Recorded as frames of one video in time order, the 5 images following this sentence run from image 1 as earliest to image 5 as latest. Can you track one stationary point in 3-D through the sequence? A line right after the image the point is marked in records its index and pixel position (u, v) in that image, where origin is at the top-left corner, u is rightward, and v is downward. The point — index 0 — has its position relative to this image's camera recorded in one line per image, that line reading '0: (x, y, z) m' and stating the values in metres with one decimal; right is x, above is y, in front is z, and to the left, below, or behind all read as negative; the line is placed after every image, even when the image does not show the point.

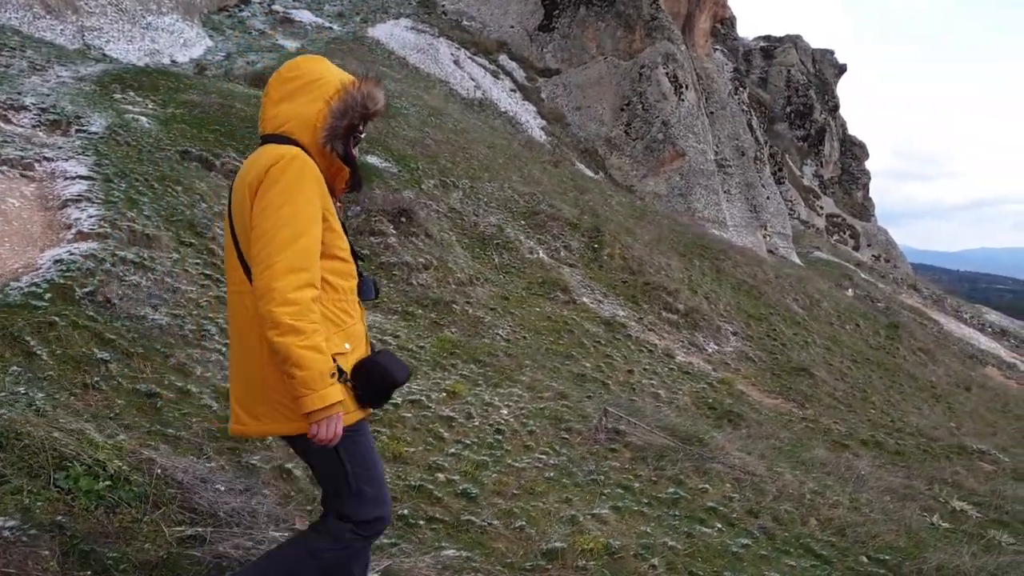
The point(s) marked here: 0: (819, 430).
0: (+3.8, -1.8, +8.9) m
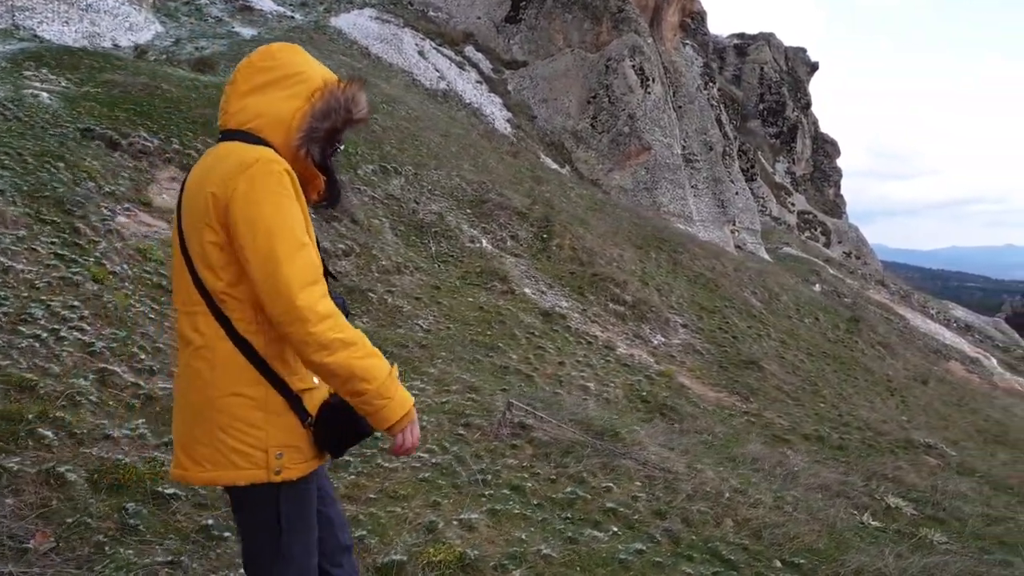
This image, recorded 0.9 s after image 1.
0: (+2.9, -1.6, +8.5) m
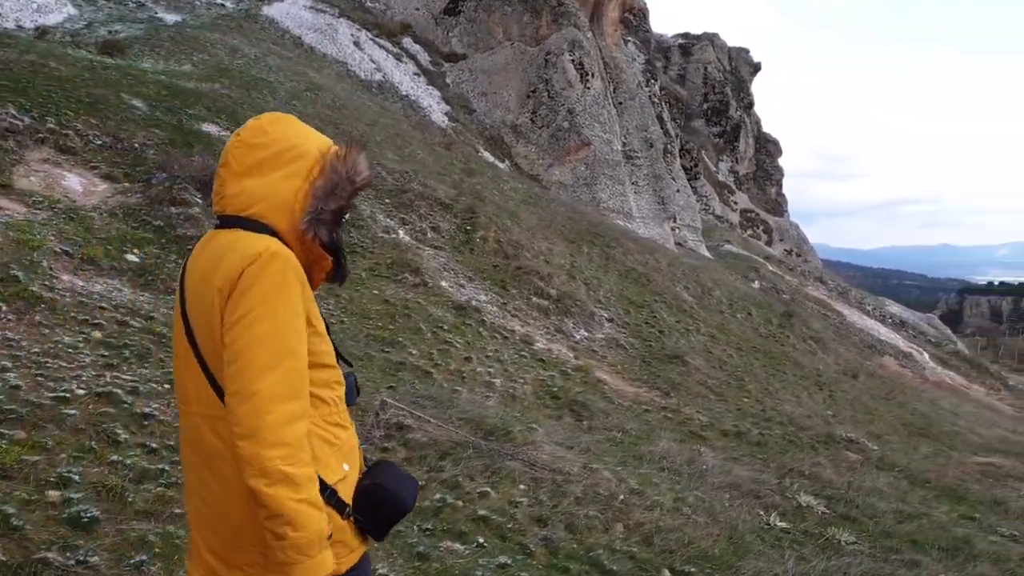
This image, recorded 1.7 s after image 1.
0: (+1.9, -1.5, +8.2) m
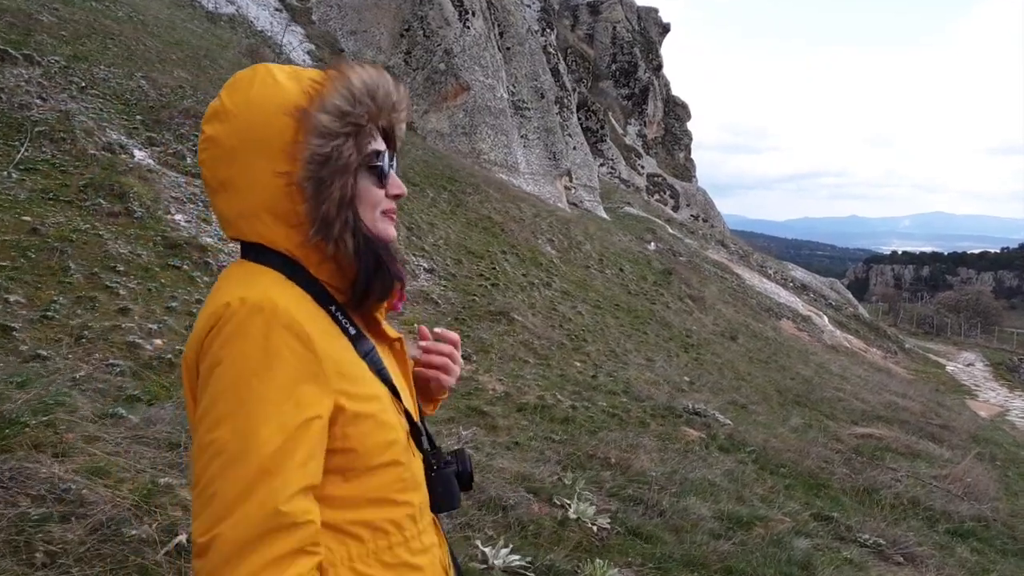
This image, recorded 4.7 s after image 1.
0: (-0.4, -0.9, +6.1) m
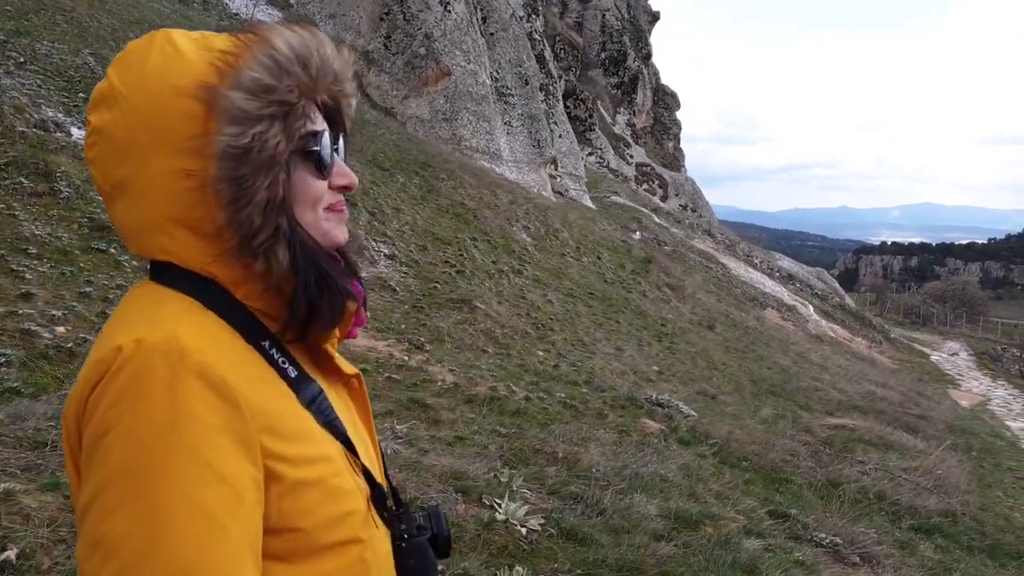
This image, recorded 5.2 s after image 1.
0: (-0.9, -0.8, +5.8) m
